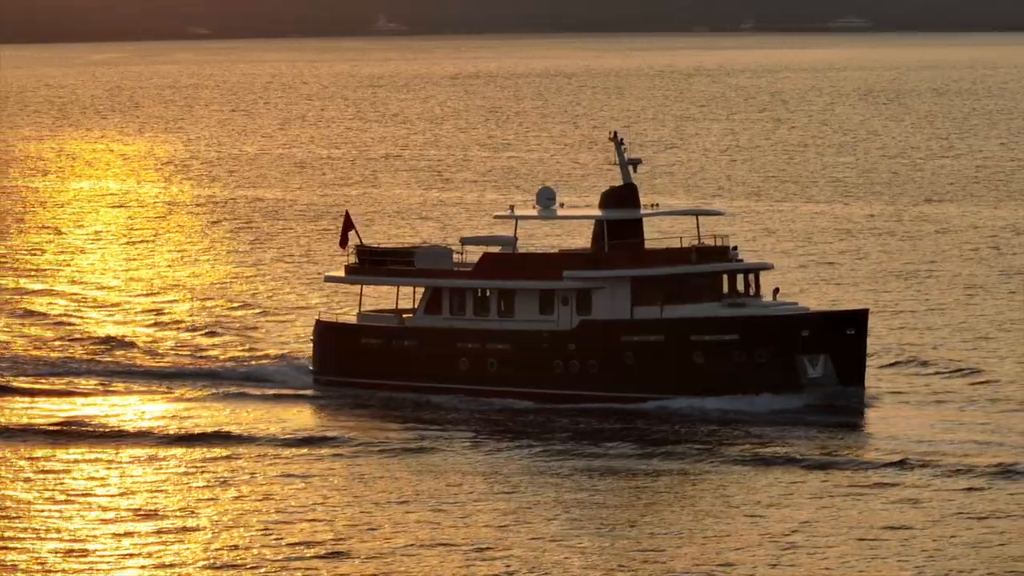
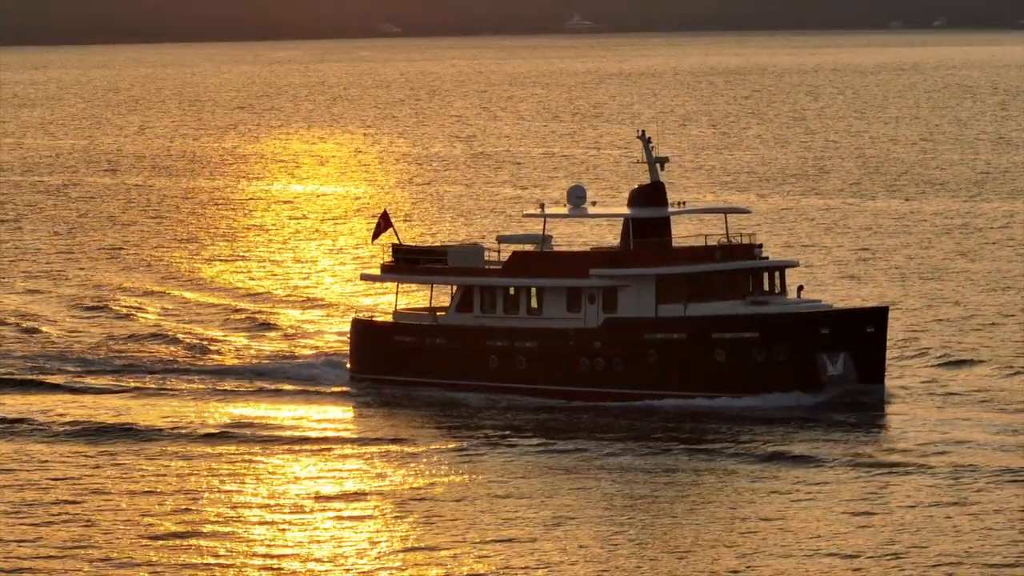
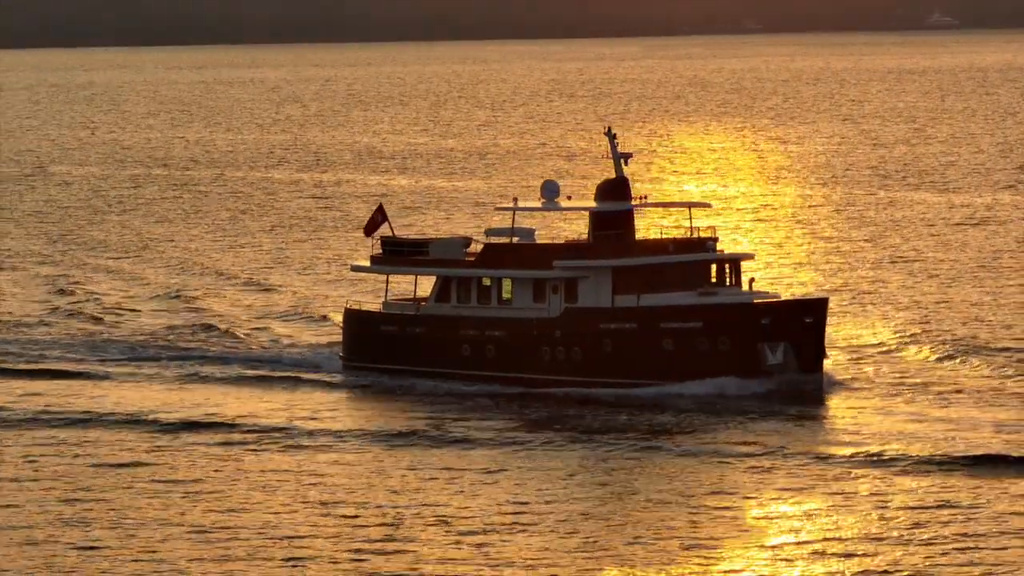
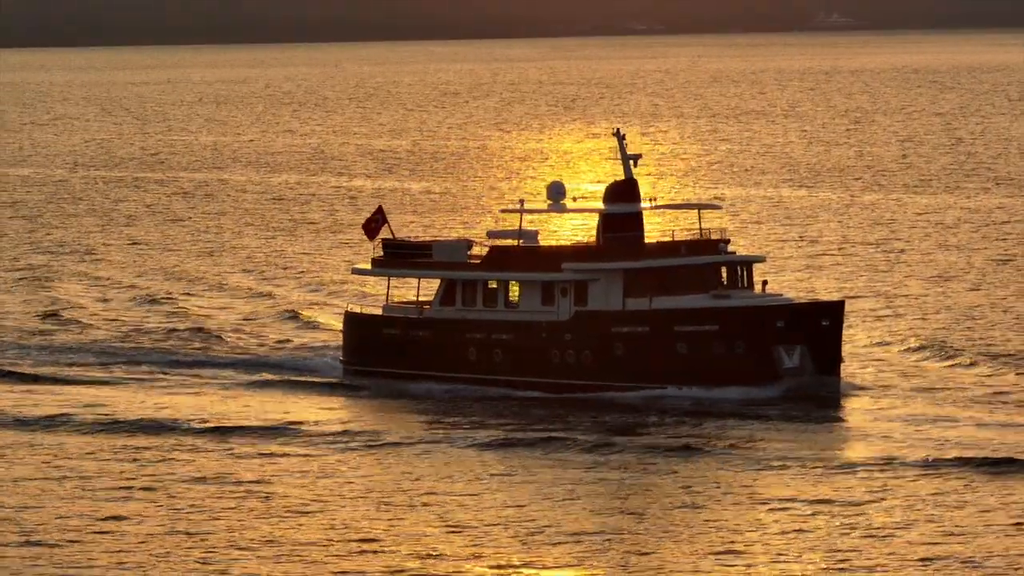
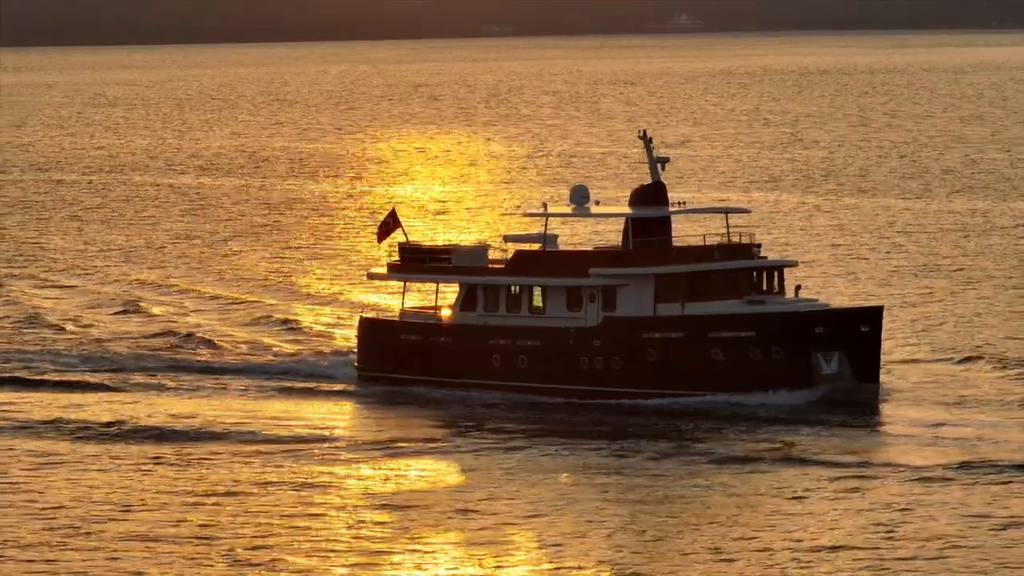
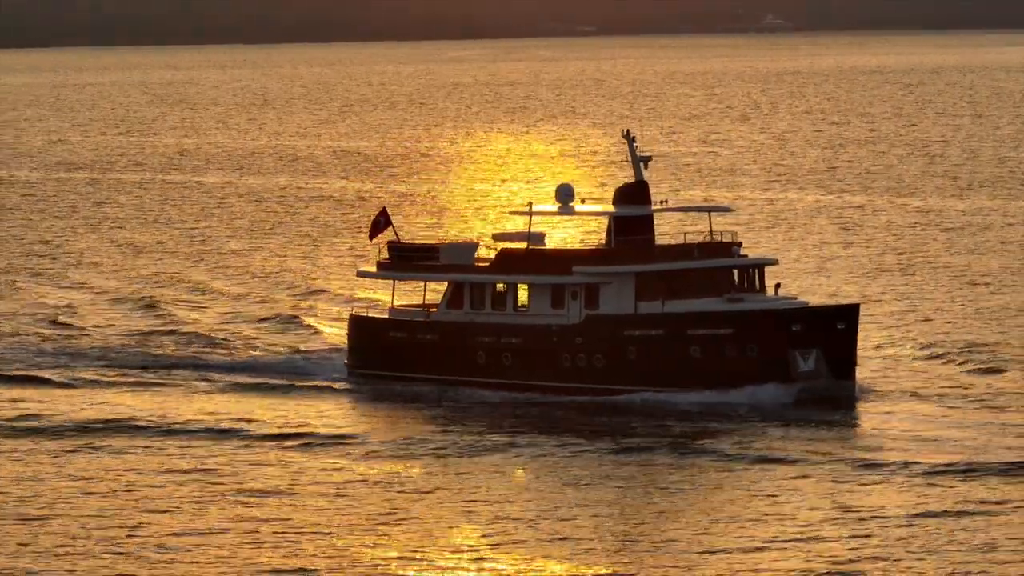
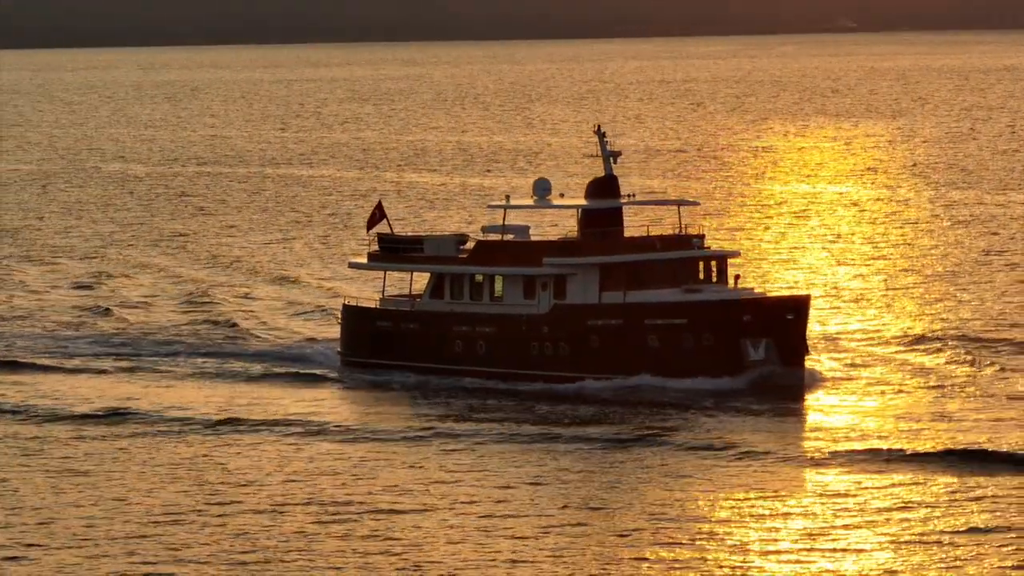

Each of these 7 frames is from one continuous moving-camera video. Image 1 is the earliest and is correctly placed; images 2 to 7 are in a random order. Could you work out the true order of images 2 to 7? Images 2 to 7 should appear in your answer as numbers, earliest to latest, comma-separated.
2, 5, 6, 4, 3, 7
